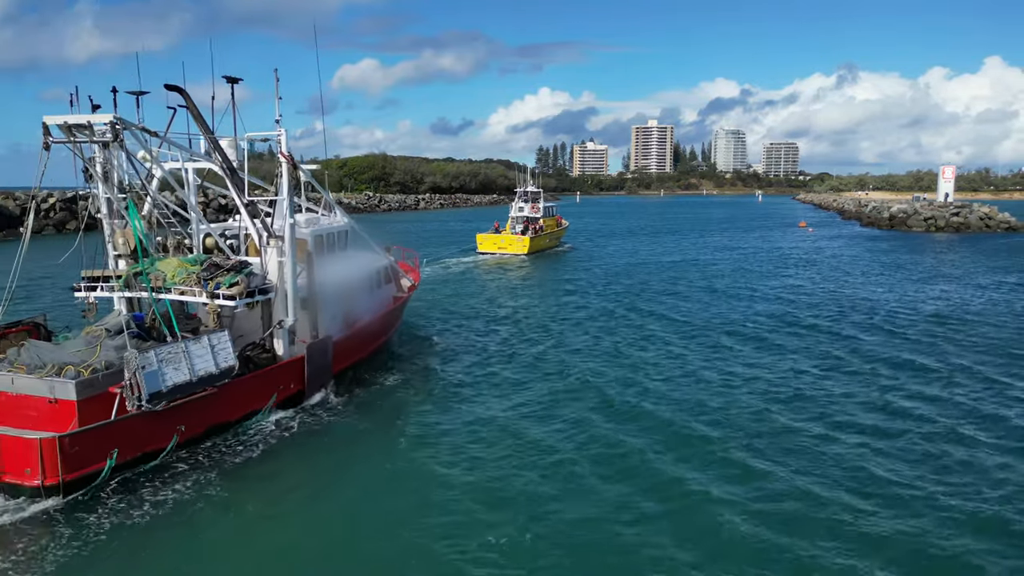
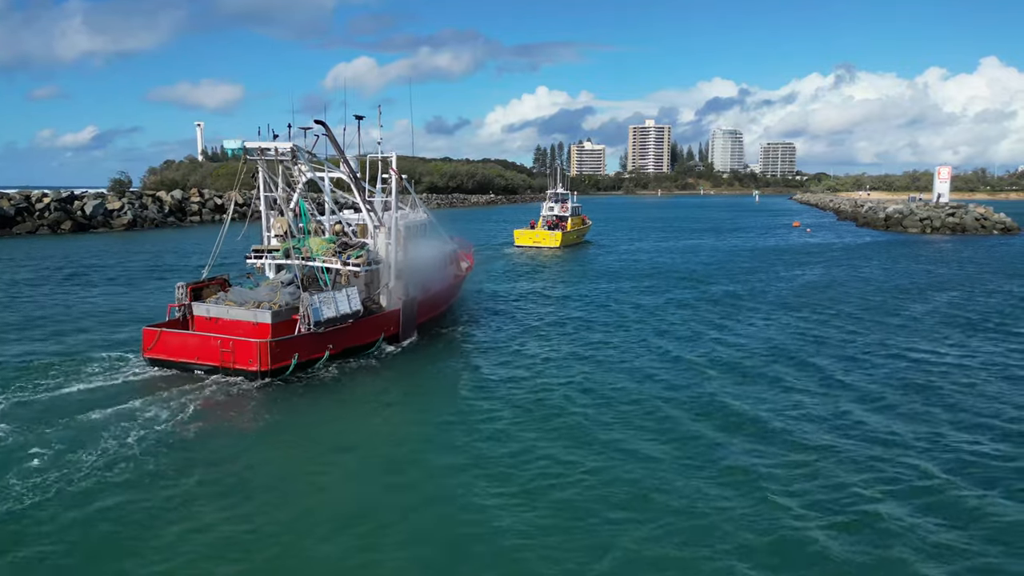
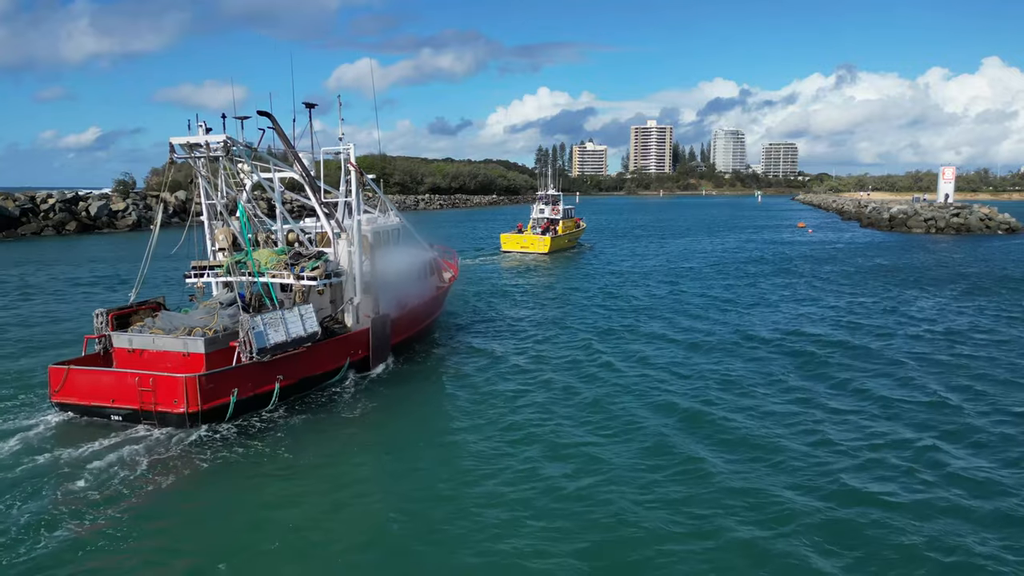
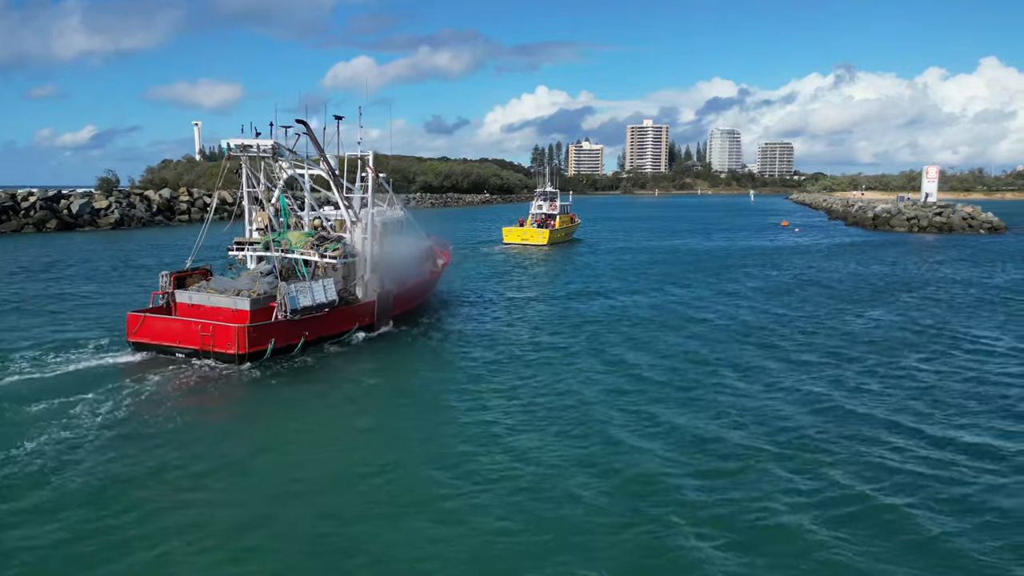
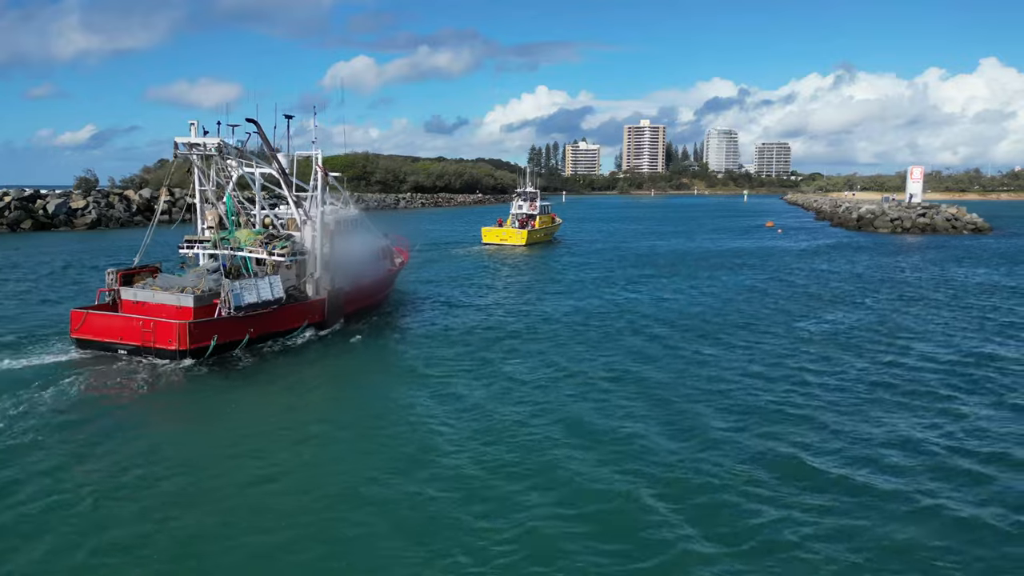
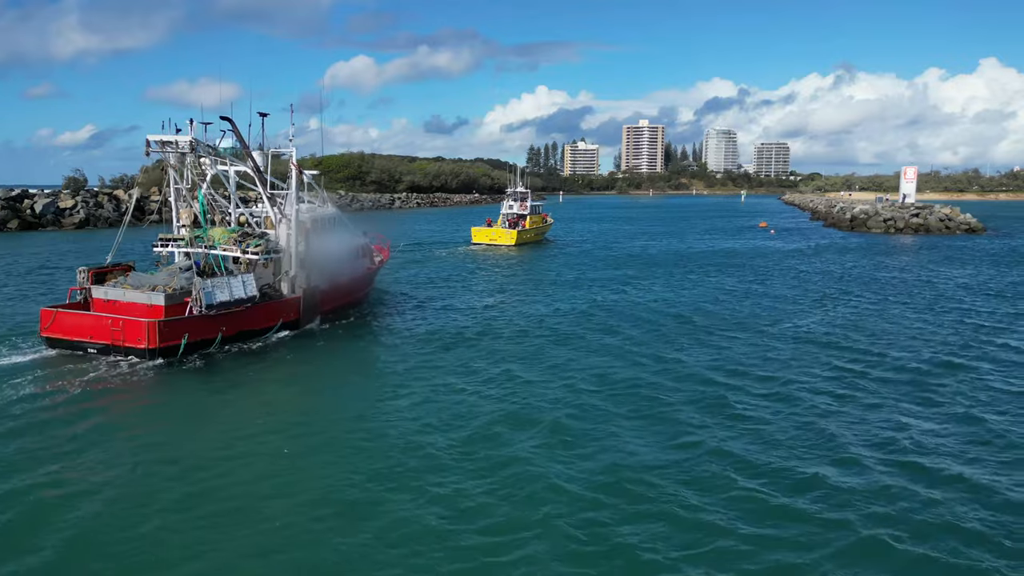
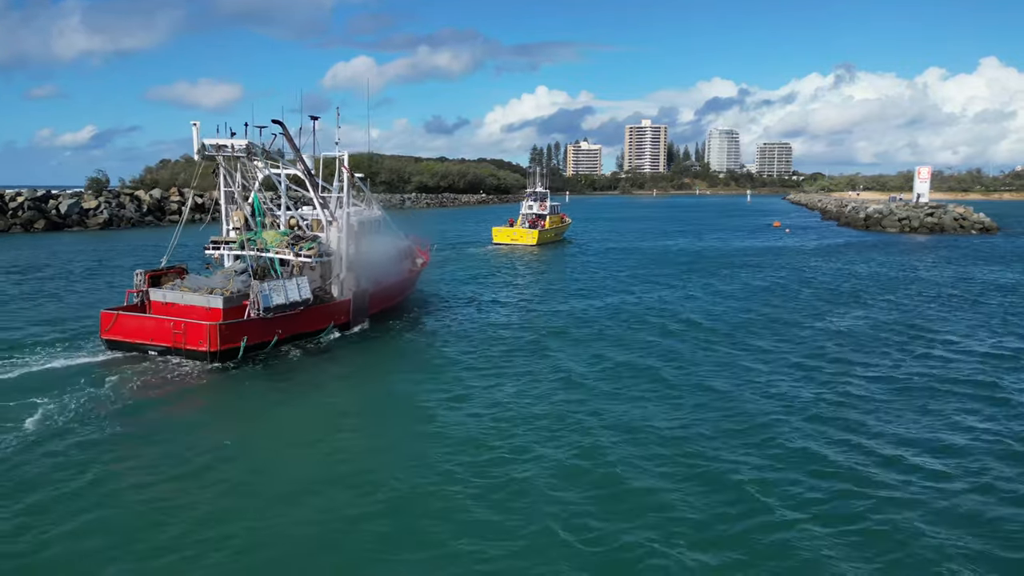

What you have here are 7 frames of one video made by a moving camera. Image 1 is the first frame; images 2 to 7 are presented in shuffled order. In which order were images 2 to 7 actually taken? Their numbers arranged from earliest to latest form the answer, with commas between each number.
3, 2, 4, 7, 5, 6
